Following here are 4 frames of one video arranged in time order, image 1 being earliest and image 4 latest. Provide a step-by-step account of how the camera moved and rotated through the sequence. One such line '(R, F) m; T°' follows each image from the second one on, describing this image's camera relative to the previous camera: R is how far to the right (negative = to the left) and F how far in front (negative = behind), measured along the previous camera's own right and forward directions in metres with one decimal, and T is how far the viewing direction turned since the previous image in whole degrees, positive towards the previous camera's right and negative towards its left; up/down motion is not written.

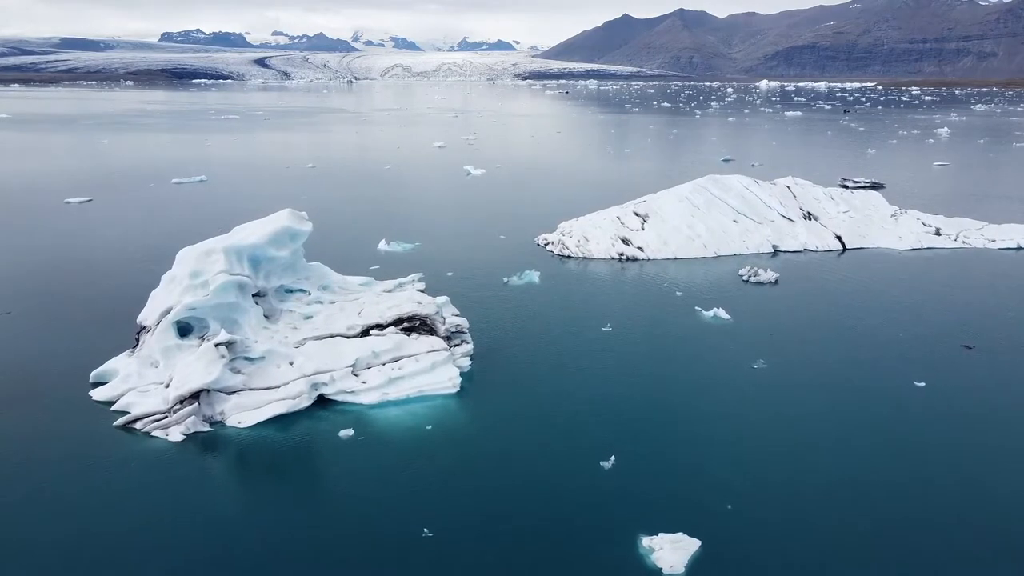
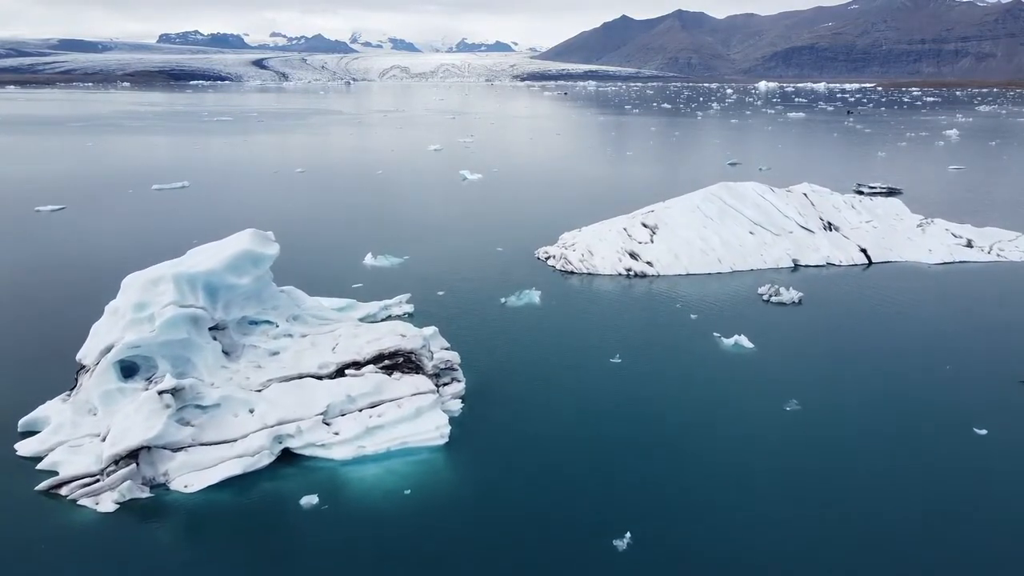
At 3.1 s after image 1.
(0.0, +1.7) m; 0°
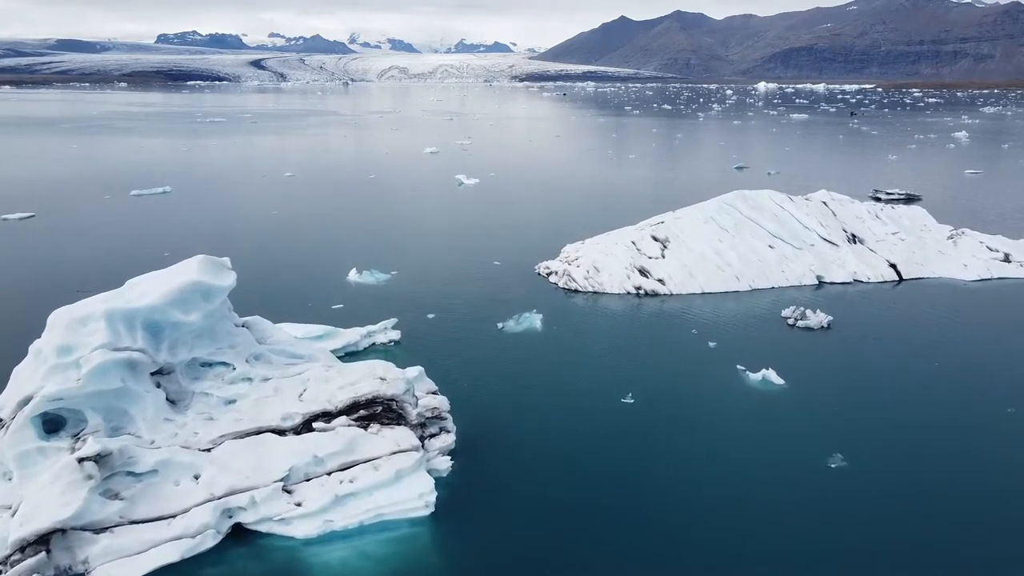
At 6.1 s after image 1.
(0.0, +1.7) m; 0°
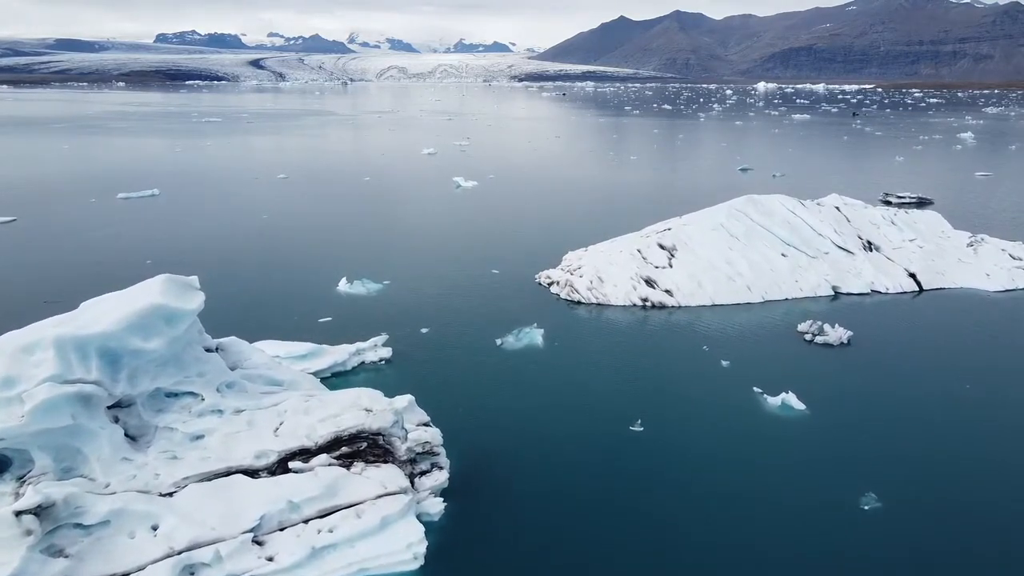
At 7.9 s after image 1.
(0.0, +1.0) m; 0°
